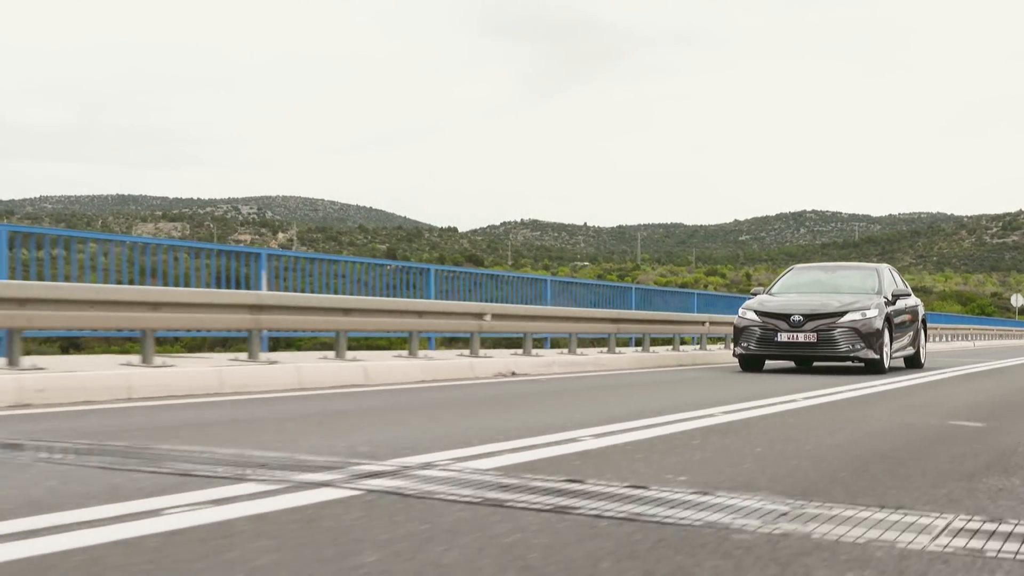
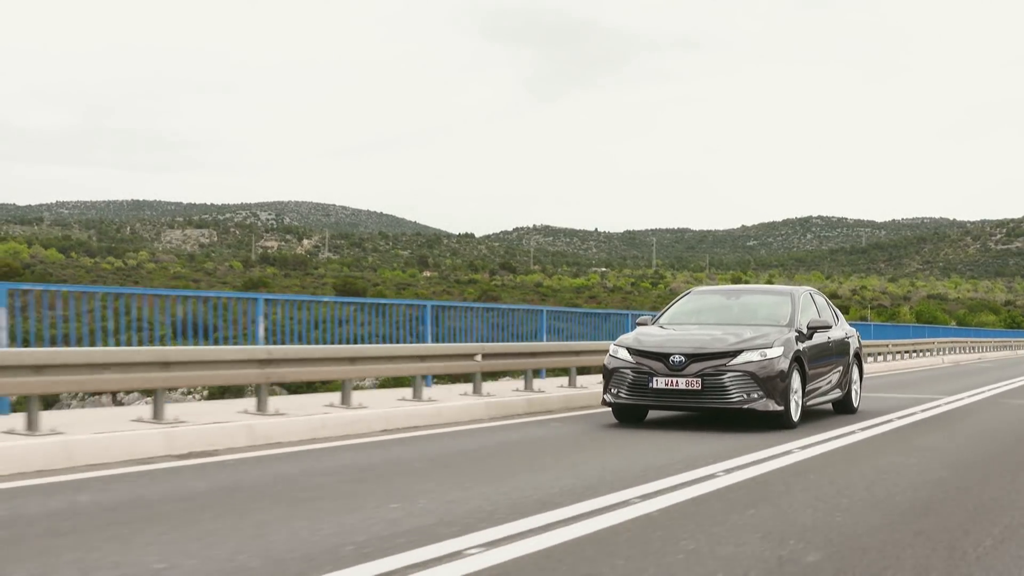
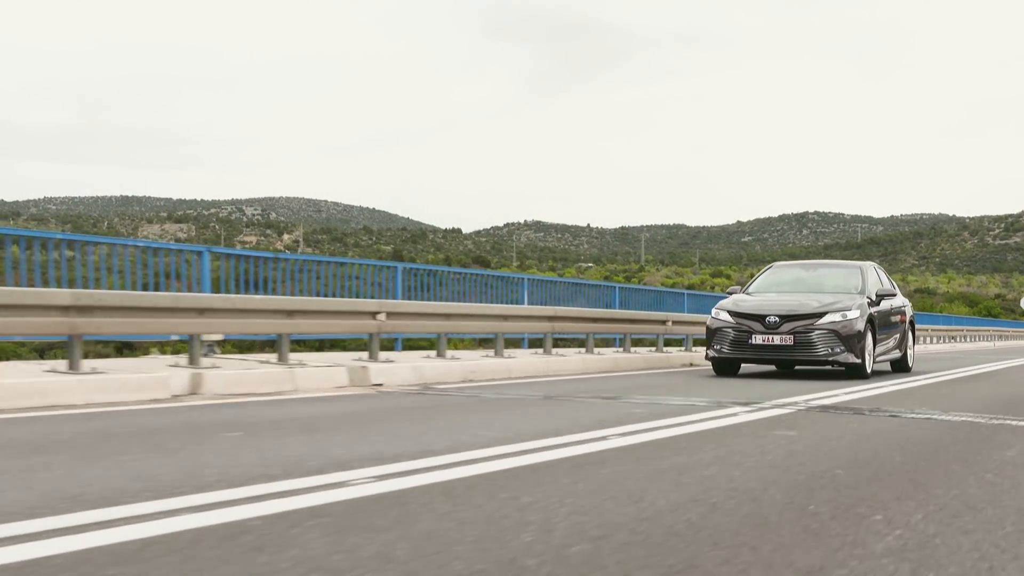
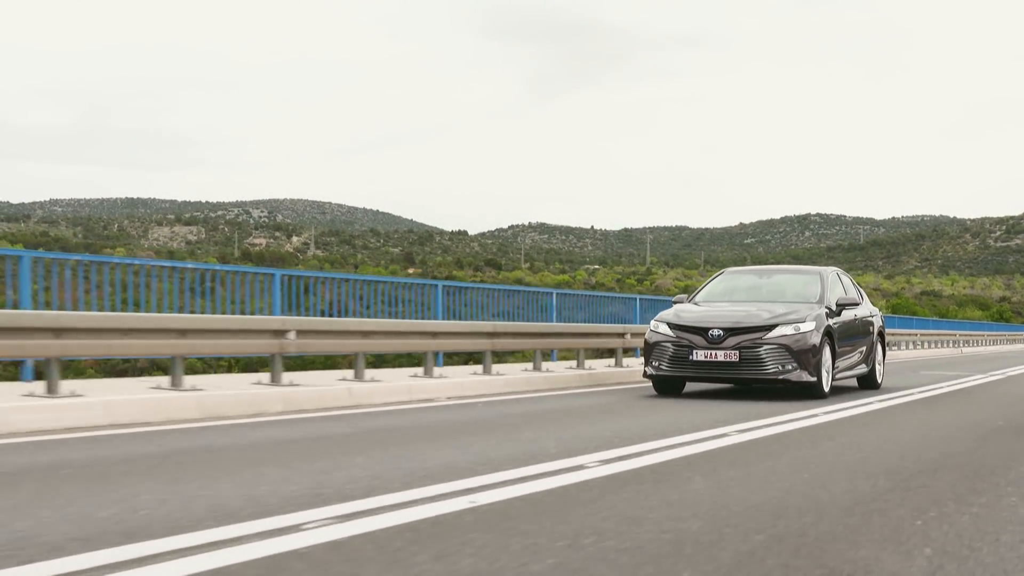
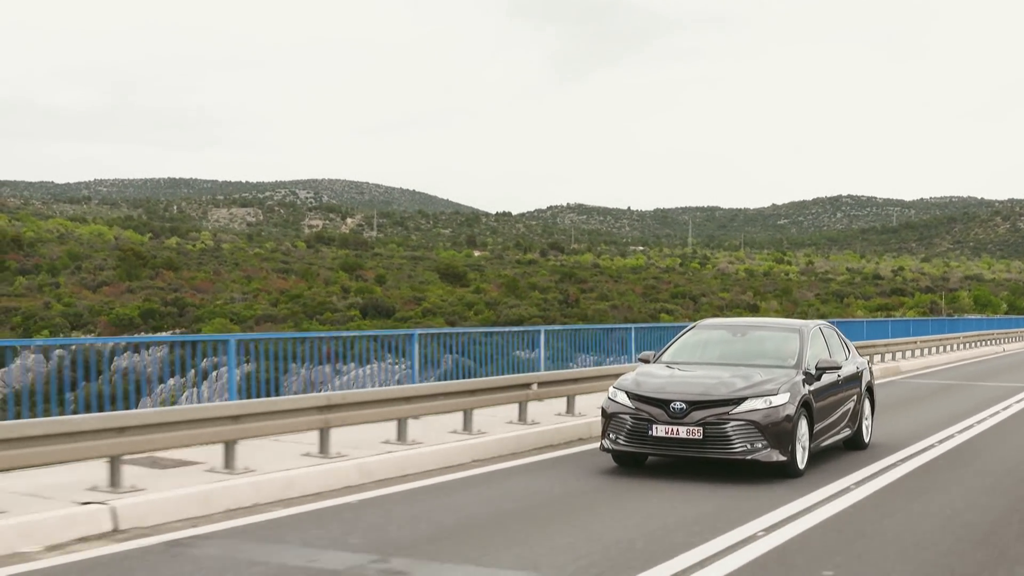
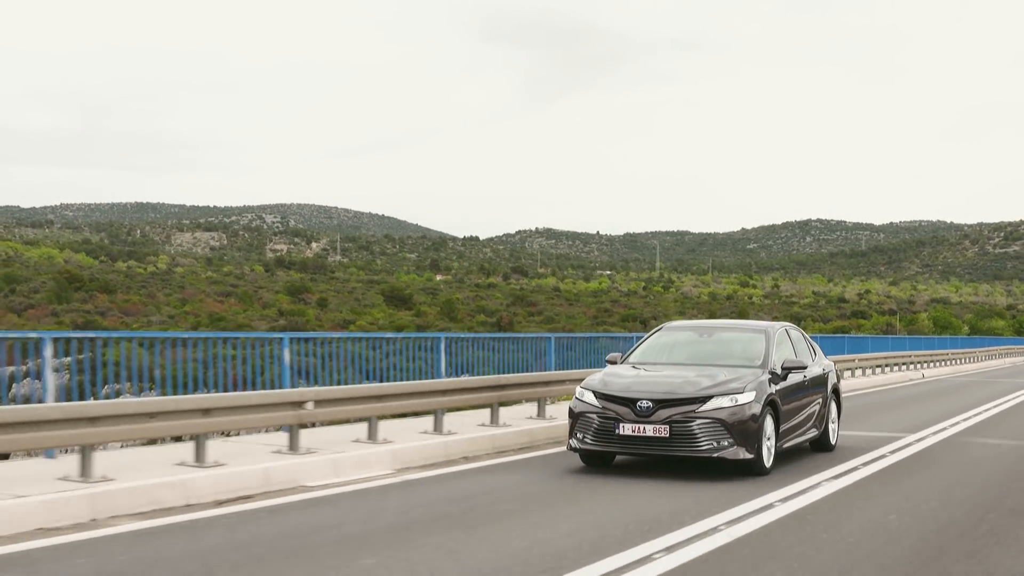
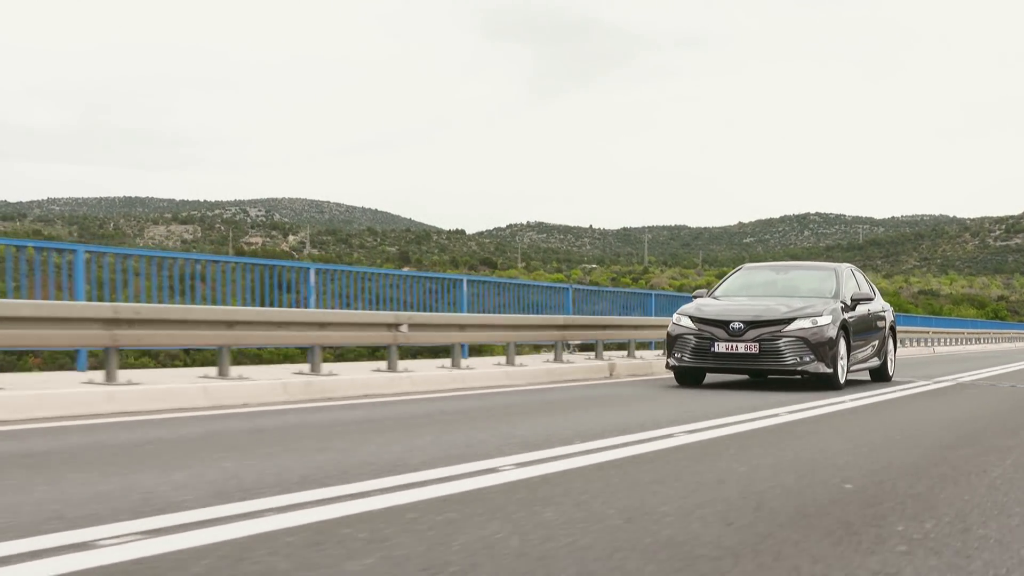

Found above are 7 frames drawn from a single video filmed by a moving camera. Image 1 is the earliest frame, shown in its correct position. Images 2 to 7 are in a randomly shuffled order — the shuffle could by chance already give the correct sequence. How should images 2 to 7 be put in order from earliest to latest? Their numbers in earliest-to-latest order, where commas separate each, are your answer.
3, 7, 4, 2, 6, 5
